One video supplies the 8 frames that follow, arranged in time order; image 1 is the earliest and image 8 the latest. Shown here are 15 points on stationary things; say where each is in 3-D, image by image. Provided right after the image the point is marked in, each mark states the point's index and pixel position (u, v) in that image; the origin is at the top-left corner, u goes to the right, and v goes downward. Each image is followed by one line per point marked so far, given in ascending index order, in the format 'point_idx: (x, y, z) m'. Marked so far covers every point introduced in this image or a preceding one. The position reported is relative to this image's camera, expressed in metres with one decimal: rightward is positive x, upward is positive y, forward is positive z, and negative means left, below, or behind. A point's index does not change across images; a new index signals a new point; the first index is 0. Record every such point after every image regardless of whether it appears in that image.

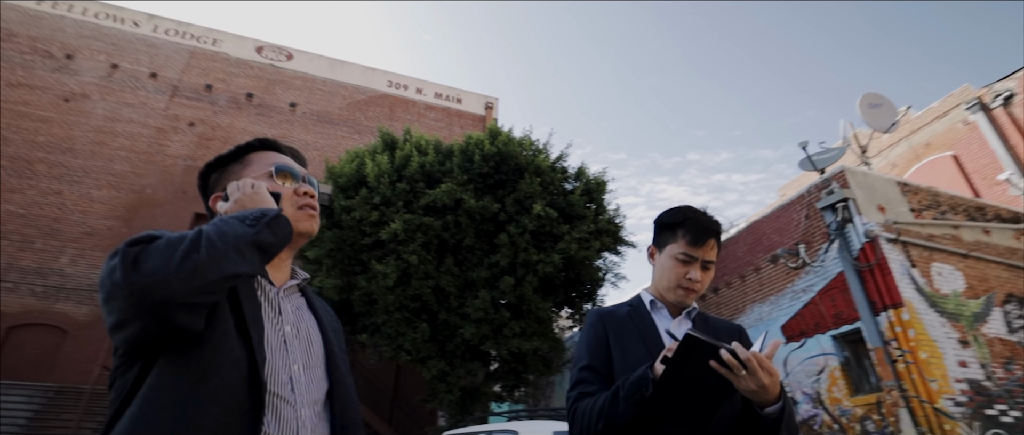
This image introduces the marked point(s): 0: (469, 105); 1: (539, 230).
0: (-1.6, +3.9, +17.2) m
1: (+0.5, -0.3, +9.7) m
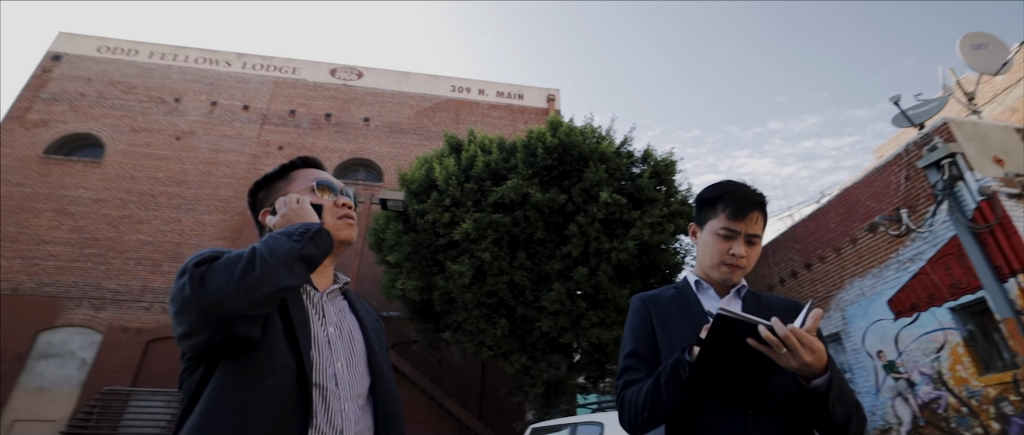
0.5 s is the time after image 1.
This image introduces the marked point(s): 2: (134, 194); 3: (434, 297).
0: (+0.6, +4.1, +17.2) m
1: (+1.9, 0.0, +9.5) m
2: (-10.6, +0.7, +13.8) m
3: (-1.5, -1.6, +9.9) m
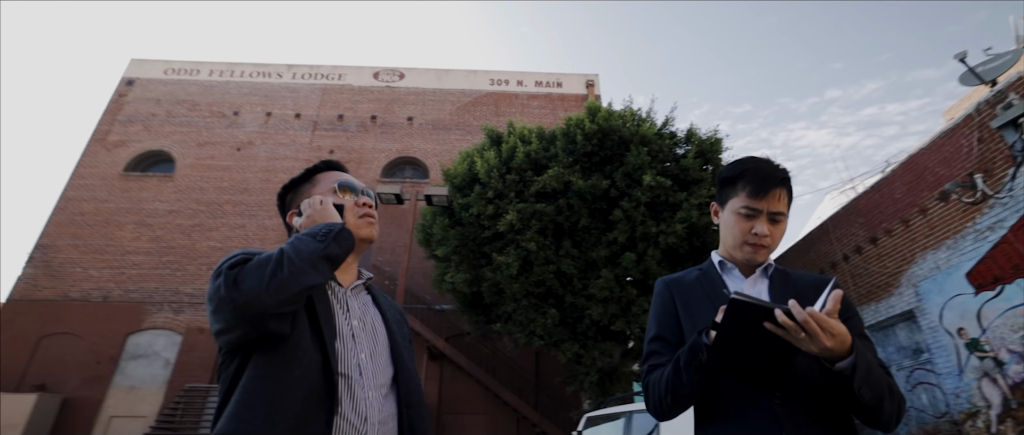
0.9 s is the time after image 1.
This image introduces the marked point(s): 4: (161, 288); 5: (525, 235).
0: (+2.0, +4.5, +17.0) m
1: (+2.7, +0.3, +9.3) m
2: (-9.3, +0.4, +14.8) m
3: (-0.5, -1.5, +10.1) m
4: (-9.6, -1.9, +13.5) m
5: (+0.3, -0.3, +9.5) m
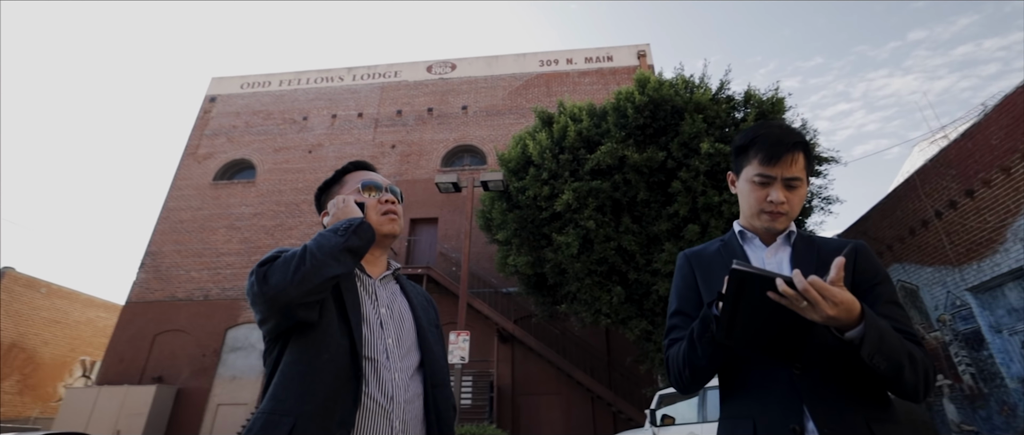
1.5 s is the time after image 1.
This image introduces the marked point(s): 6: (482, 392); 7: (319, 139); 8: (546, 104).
0: (+3.7, +5.4, +16.5) m
1: (+3.7, +0.9, +8.9) m
2: (-7.5, +0.4, +16.0) m
3: (+0.7, -1.1, +10.2) m
4: (-7.8, -2.0, +14.7) m
5: (+1.4, +0.1, +9.5) m
6: (-0.7, -4.6, +12.9) m
7: (-6.7, +2.7, +17.1) m
8: (+1.1, +3.7, +16.3) m
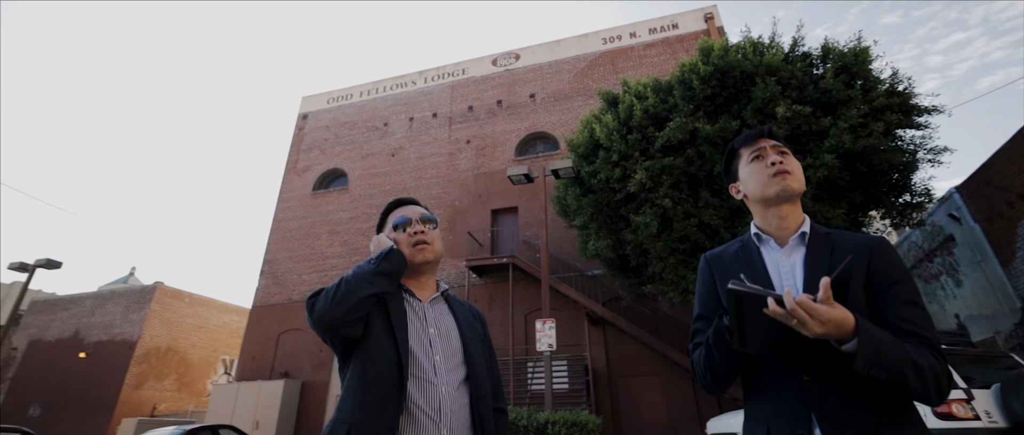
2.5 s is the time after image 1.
0: (+5.7, +6.2, +15.7) m
1: (+4.8, +1.4, +8.3) m
2: (-4.9, +0.3, +17.2) m
3: (+2.4, -0.7, +10.1) m
4: (-5.1, -2.2, +16.1) m
5: (+2.8, +0.5, +9.3) m
6: (+1.8, -4.2, +13.2) m
7: (-4.2, +2.7, +18.1) m
8: (+3.3, +4.4, +15.9) m
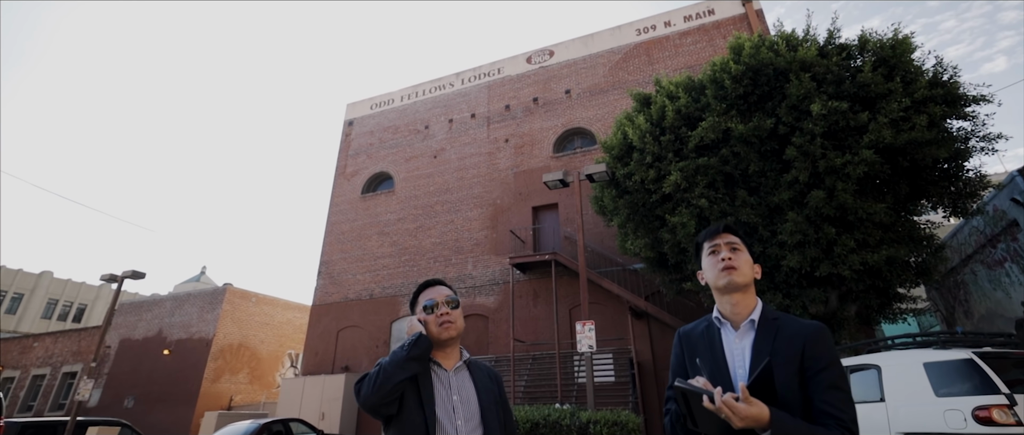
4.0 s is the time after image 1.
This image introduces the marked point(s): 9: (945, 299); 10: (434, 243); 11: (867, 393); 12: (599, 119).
0: (+6.7, +6.6, +15.2) m
1: (+5.4, +1.5, +8.2) m
2: (-3.4, +0.3, +17.9) m
3: (+3.1, -0.7, +10.2) m
4: (-3.7, -2.3, +16.9) m
5: (+3.4, +0.5, +9.4) m
6: (+3.0, -4.2, +13.4) m
7: (-2.8, +2.7, +18.7) m
8: (+4.4, +4.6, +15.8) m
9: (+12.6, -2.4, +14.2) m
10: (-2.8, -0.9, +17.1) m
11: (+5.3, -2.6, +7.2) m
12: (+2.8, +3.2, +16.2) m
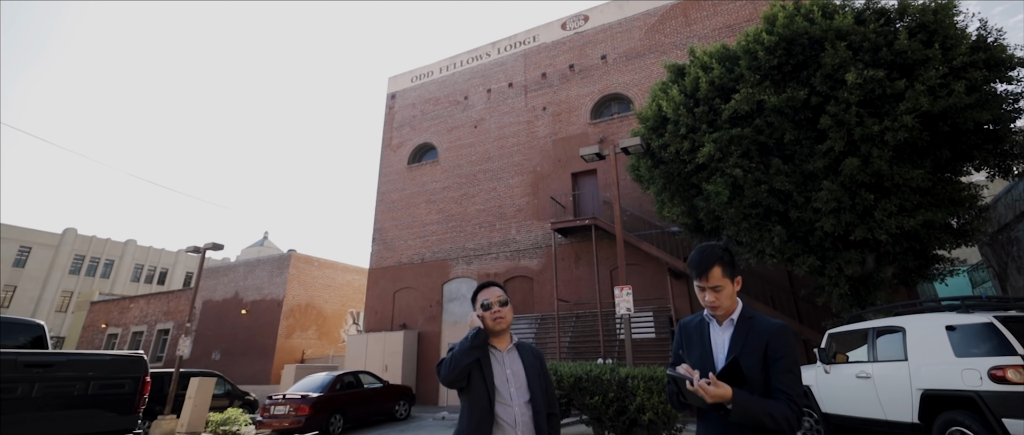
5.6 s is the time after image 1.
0: (+7.8, +7.8, +14.7) m
1: (+6.0, +2.0, +8.2) m
2: (-1.9, +1.5, +18.8) m
3: (+4.0, 0.0, +10.7) m
4: (-2.1, -1.1, +18.1) m
5: (+4.2, +1.1, +9.7) m
6: (+4.3, -3.2, +14.2) m
7: (-1.2, +4.0, +19.3) m
8: (+5.6, +5.8, +15.6) m
9: (+13.8, -1.1, +13.9) m
10: (-1.2, +0.3, +18.0) m
11: (+6.0, -2.1, +7.7) m
12: (+4.1, +4.4, +16.3) m
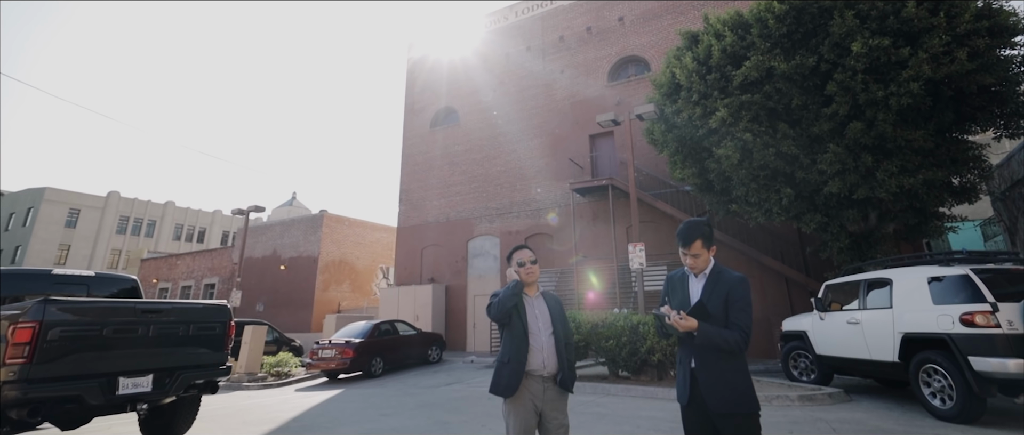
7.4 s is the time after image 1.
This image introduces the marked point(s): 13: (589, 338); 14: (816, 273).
0: (+8.3, +9.0, +14.5) m
1: (+6.4, +2.7, +8.7) m
2: (-1.1, +3.1, +19.5) m
3: (+4.6, +0.9, +11.3) m
4: (-1.3, +0.4, +19.1) m
5: (+4.7, +1.9, +10.3) m
6: (+5.0, -1.9, +15.1) m
7: (-0.4, +5.7, +19.8) m
8: (+6.2, +7.2, +15.6) m
9: (+14.5, +0.2, +14.3) m
10: (-0.4, +1.8, +18.8) m
11: (+6.4, -1.5, +8.5) m
12: (+4.8, +5.8, +16.5) m
13: (+1.6, -2.5, +10.3) m
14: (+8.0, -1.5, +13.5) m
